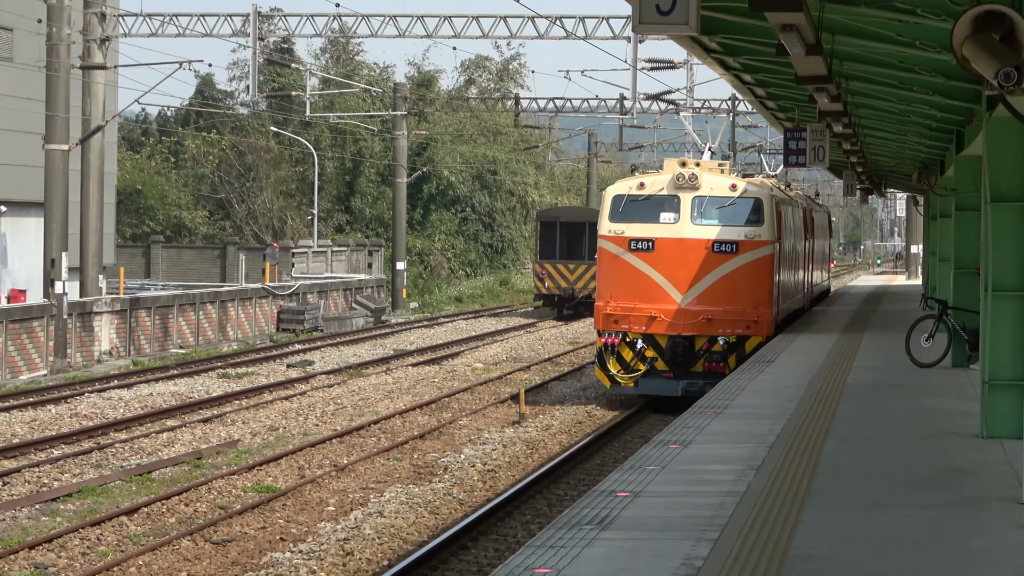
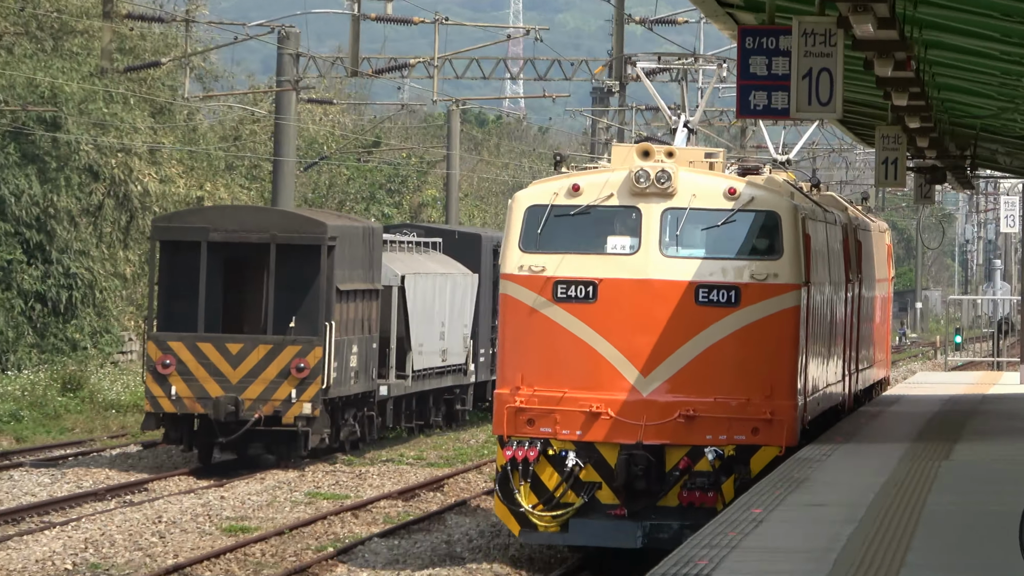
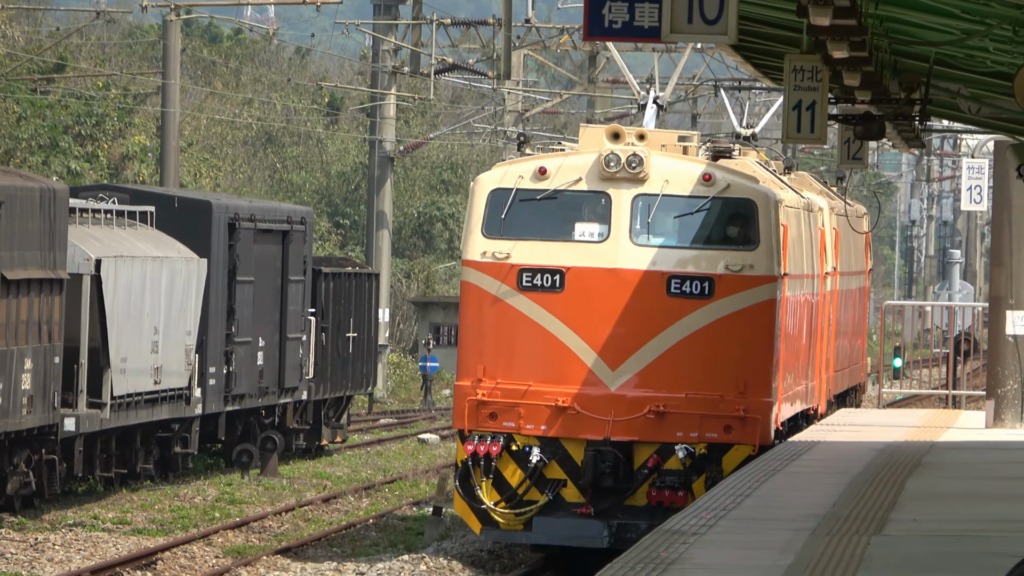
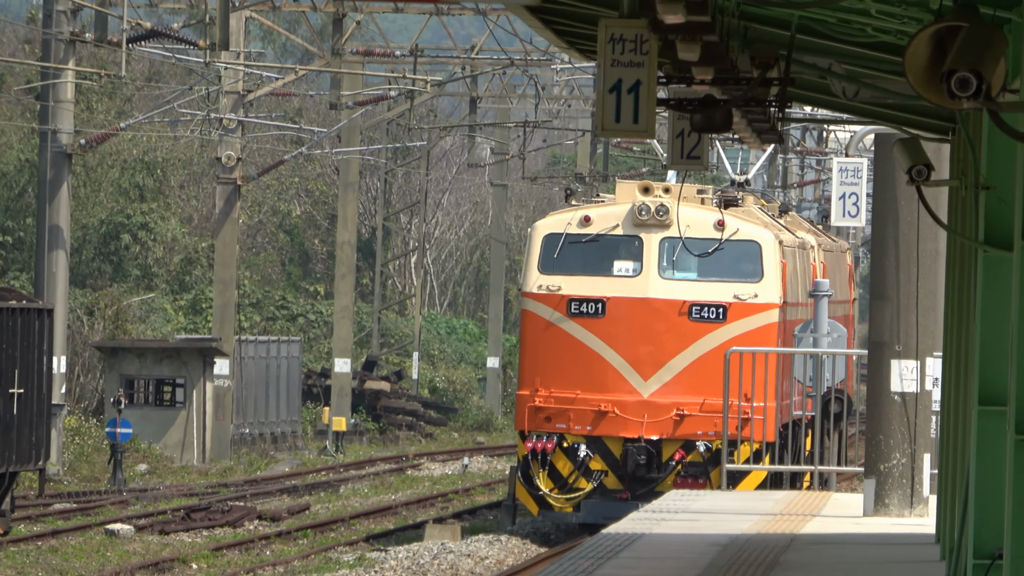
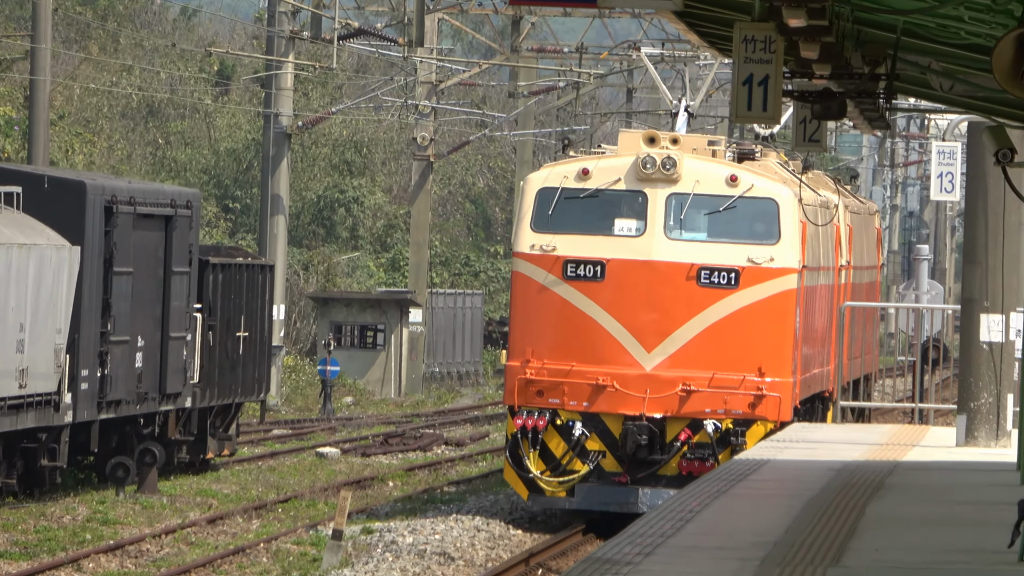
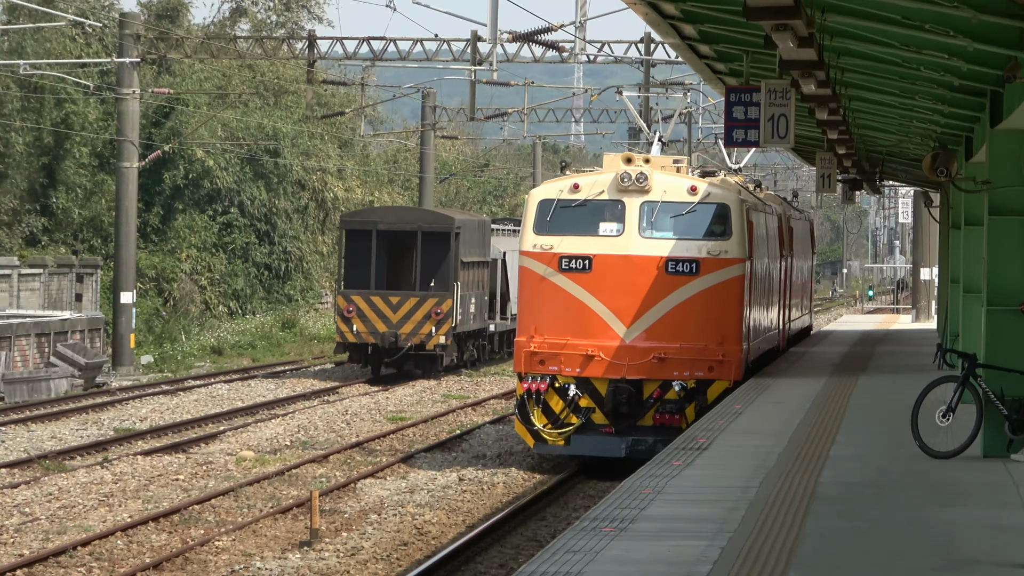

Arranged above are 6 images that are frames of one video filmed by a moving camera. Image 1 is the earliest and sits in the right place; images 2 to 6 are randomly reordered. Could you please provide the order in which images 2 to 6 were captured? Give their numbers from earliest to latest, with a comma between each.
6, 2, 3, 5, 4
